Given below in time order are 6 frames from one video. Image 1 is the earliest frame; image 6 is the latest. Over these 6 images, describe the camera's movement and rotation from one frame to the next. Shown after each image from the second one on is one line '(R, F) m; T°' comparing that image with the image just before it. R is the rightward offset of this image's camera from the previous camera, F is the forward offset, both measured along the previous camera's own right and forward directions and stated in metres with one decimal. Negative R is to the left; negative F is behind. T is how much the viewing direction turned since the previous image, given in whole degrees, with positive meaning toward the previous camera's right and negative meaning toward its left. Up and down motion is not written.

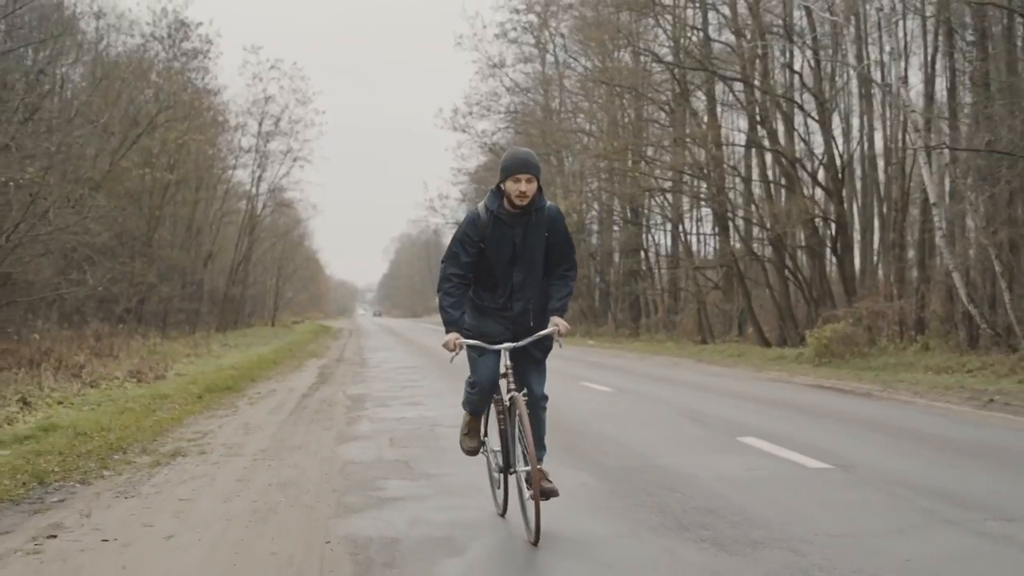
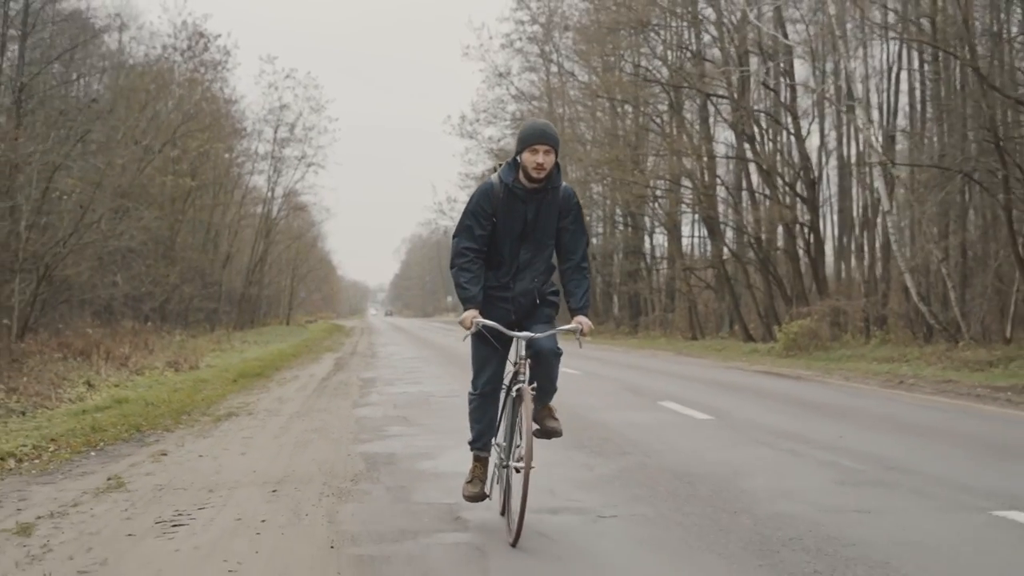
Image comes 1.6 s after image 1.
(+0.4, -2.3) m; -1°
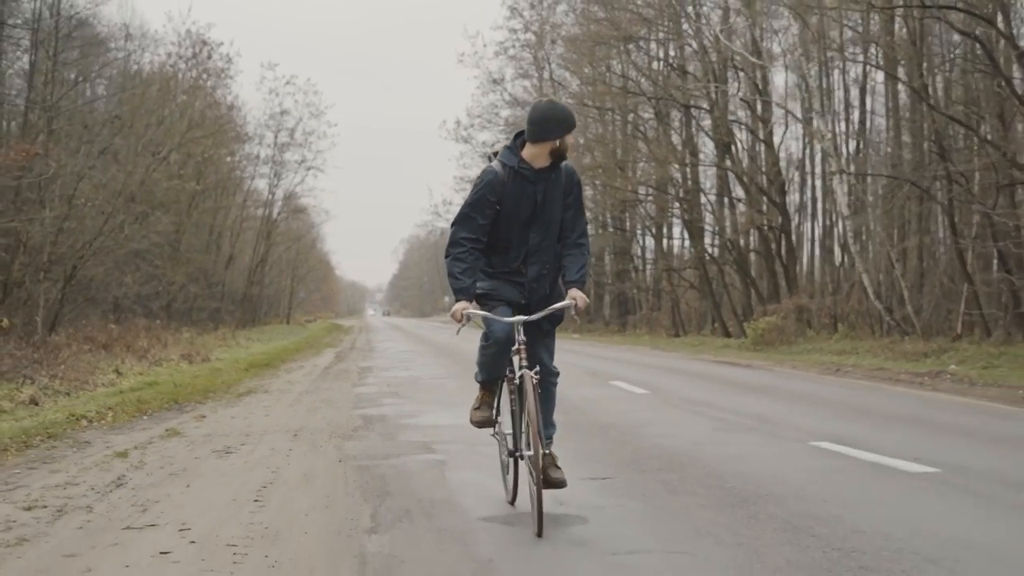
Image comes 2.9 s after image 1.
(+0.3, -1.8) m; 0°
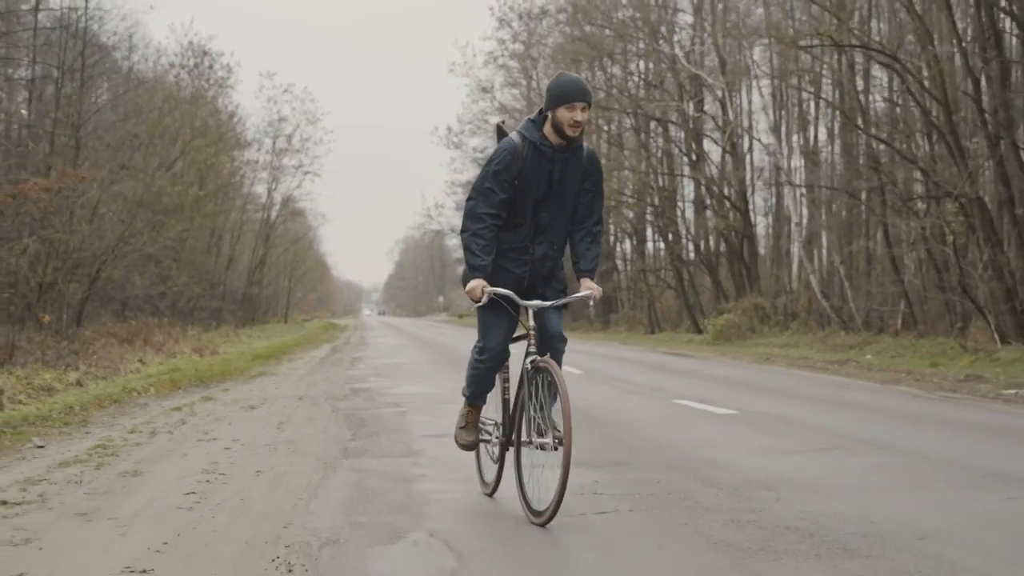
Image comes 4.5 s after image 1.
(+0.5, -2.5) m; 0°
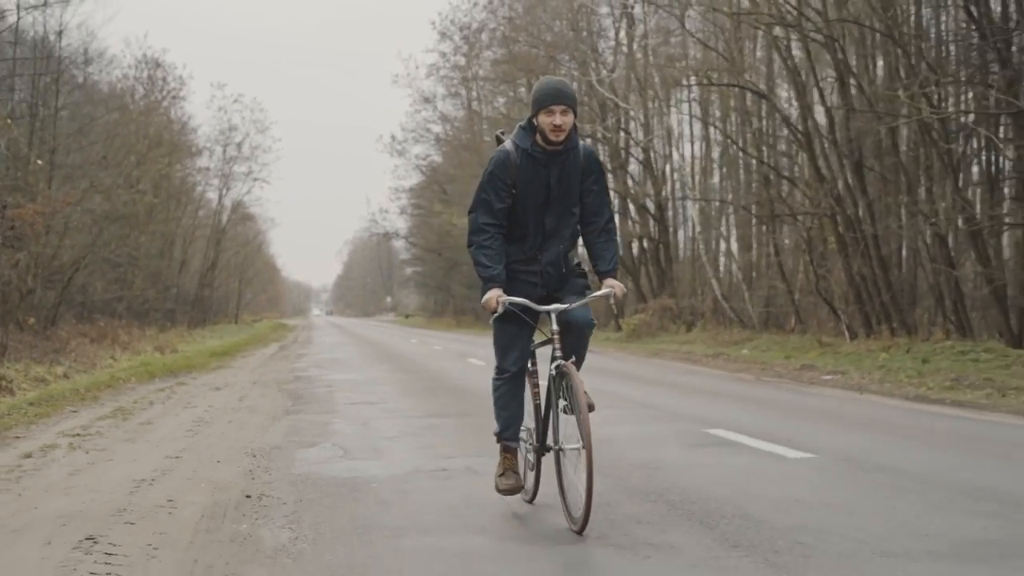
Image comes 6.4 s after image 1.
(+0.6, -2.9) m; +3°
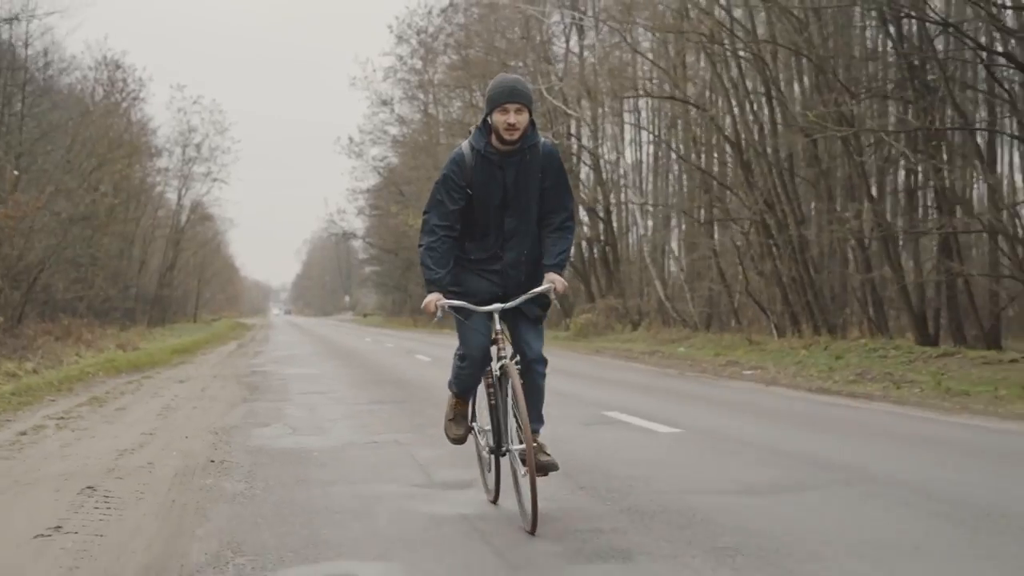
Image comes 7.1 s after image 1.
(+0.3, -1.2) m; +2°
